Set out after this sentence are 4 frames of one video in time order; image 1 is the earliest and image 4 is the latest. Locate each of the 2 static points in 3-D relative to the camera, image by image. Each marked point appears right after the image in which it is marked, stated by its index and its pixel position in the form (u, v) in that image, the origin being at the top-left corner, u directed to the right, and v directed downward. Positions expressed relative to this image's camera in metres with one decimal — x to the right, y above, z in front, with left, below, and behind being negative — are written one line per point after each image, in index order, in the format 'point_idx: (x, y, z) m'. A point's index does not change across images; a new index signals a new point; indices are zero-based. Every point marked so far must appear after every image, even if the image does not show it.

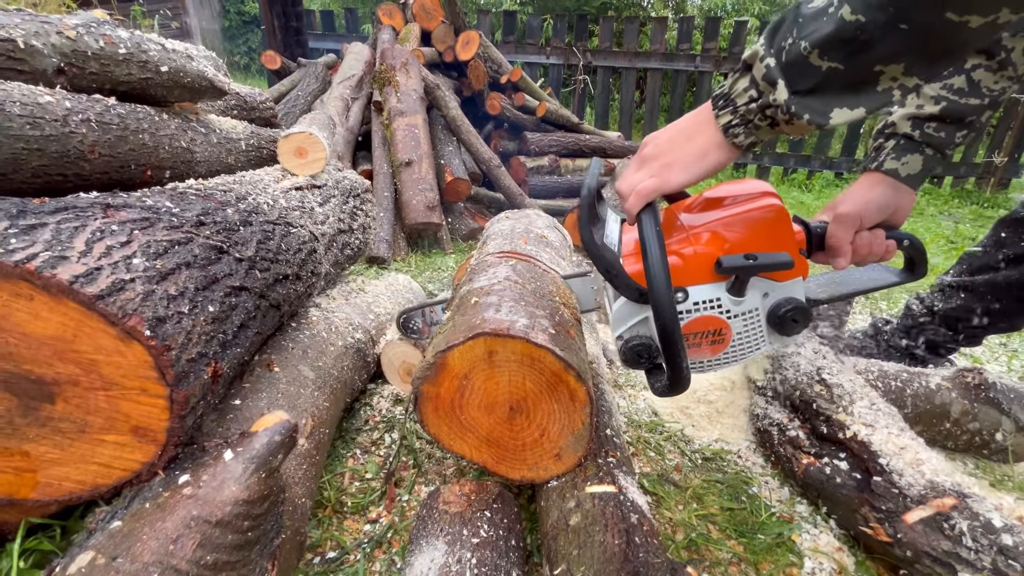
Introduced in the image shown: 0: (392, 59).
0: (-1.3, +2.5, +5.0) m
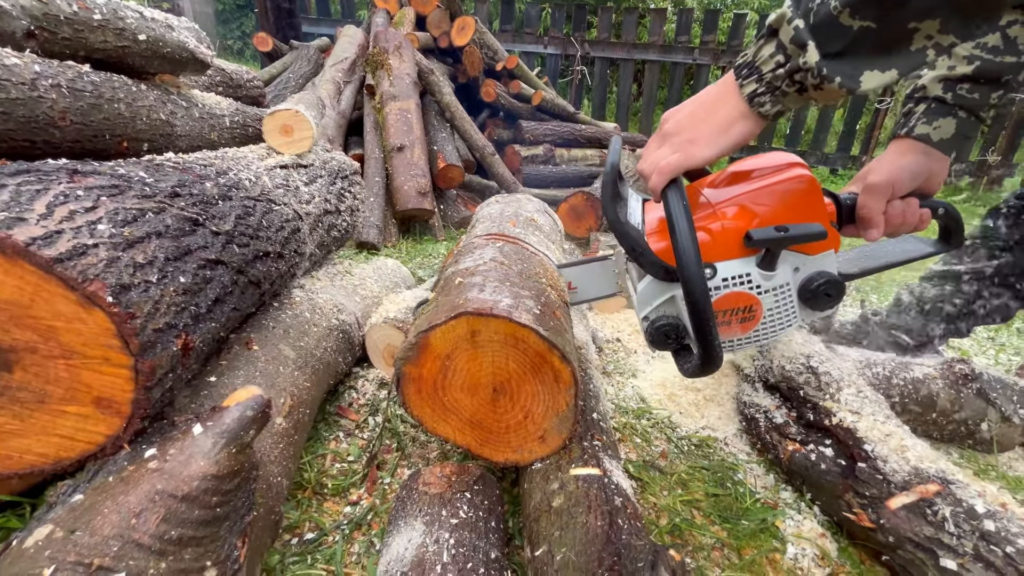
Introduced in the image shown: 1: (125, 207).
0: (-1.4, +2.6, +4.9) m
1: (-1.0, +0.2, +1.2) m
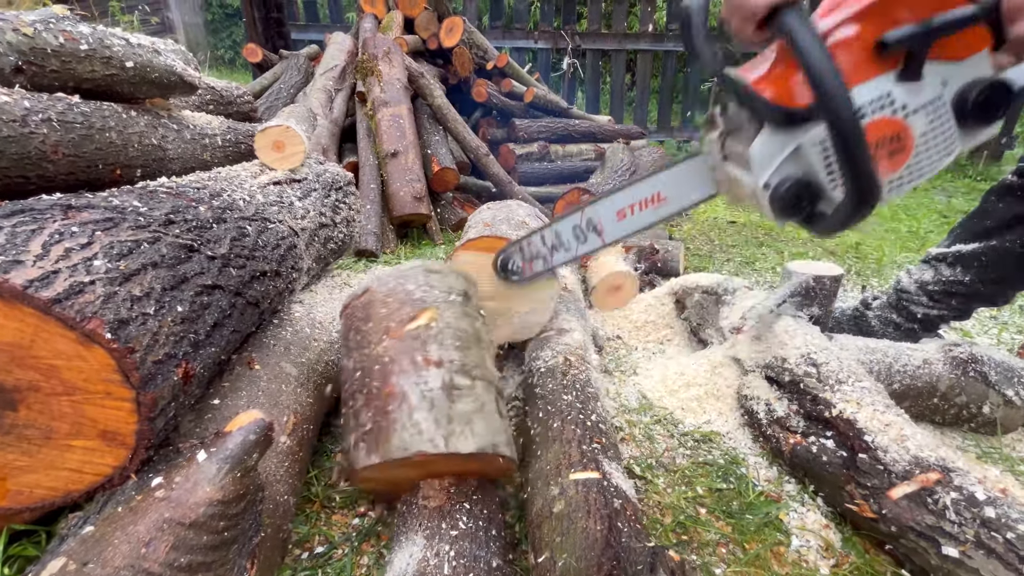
0: (-1.5, +2.6, +4.9) m
1: (-1.0, +0.1, +1.2) m
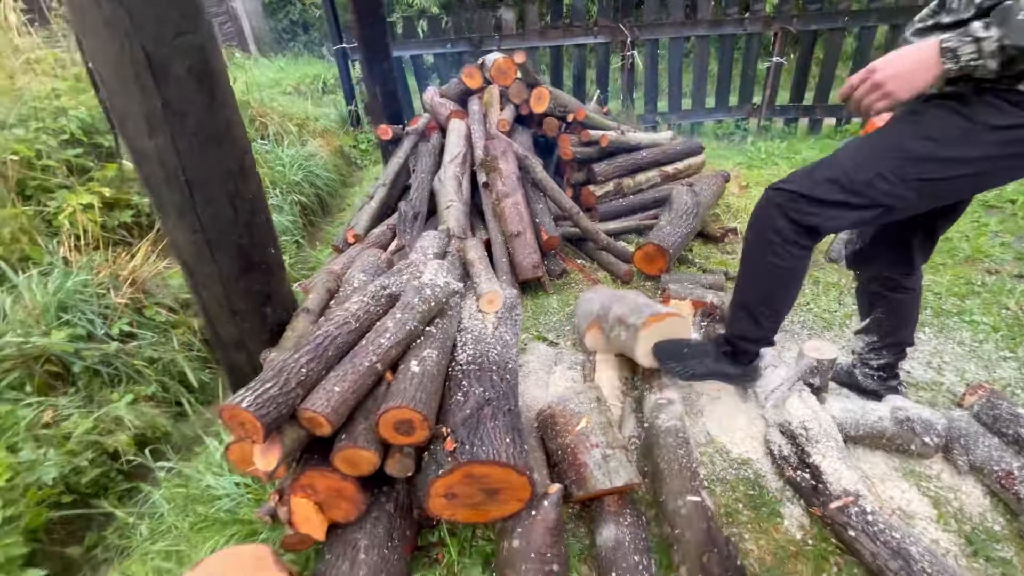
0: (-0.3, +2.0, +6.5) m
1: (-0.1, -0.9, +3.1) m
